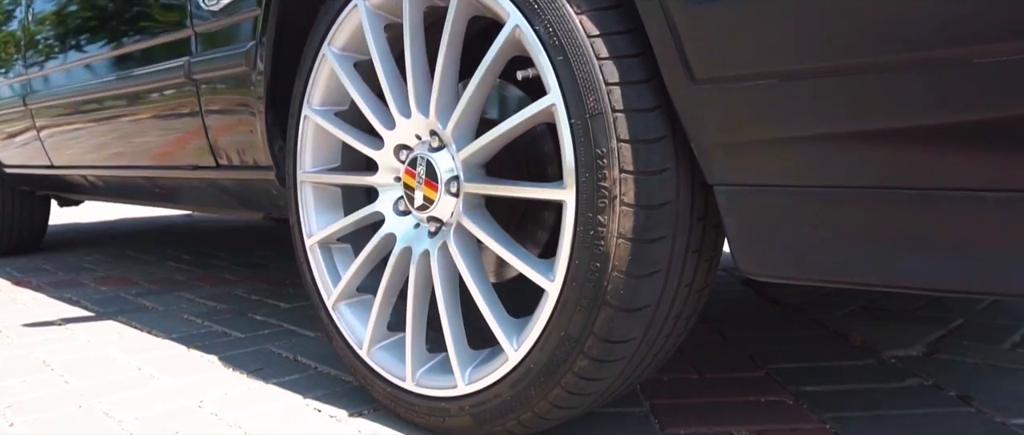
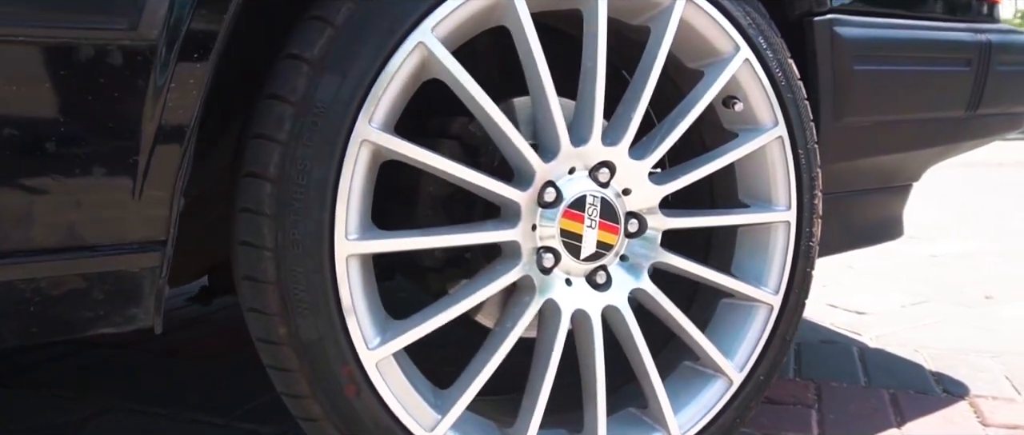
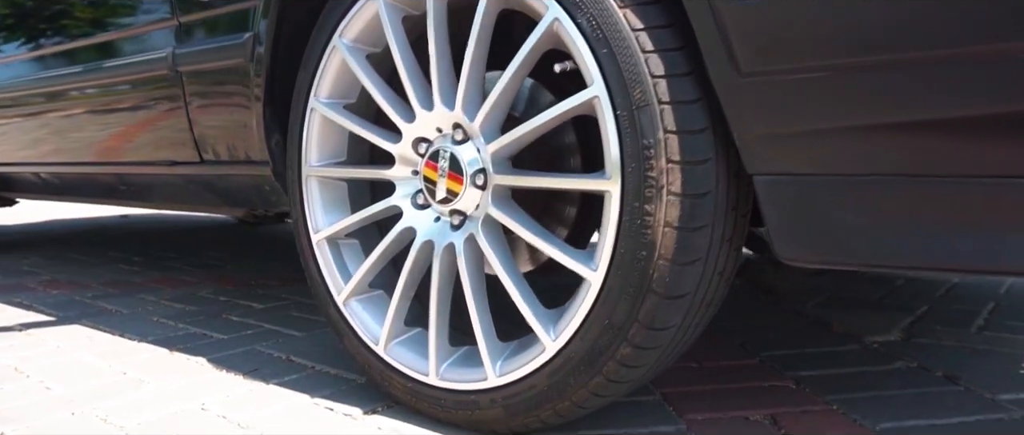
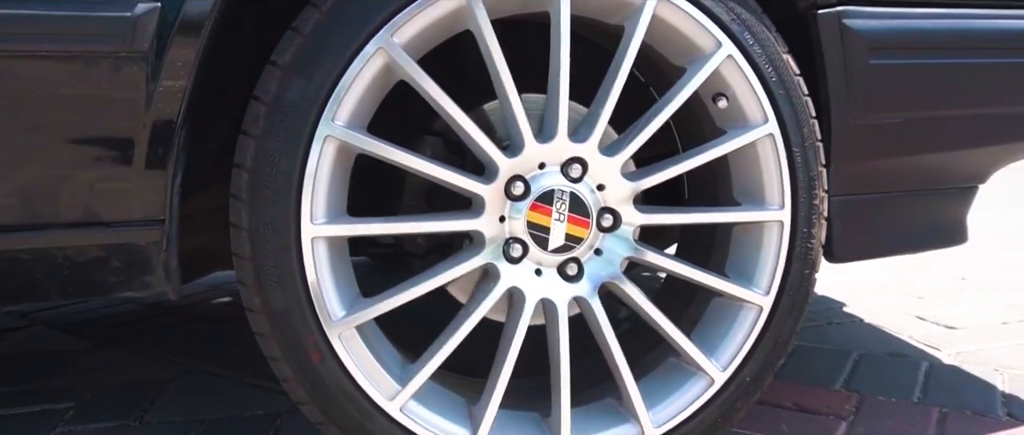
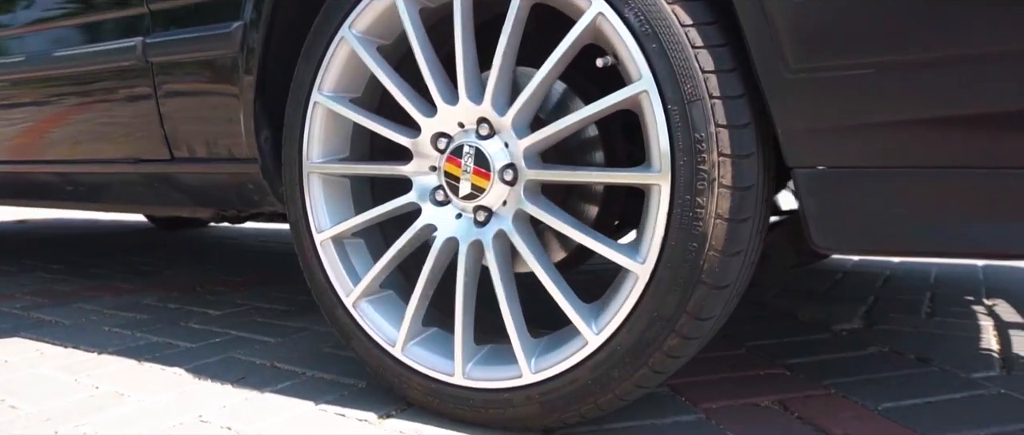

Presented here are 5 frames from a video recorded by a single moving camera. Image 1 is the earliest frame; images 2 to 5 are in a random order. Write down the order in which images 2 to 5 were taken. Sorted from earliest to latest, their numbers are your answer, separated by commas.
3, 5, 4, 2
